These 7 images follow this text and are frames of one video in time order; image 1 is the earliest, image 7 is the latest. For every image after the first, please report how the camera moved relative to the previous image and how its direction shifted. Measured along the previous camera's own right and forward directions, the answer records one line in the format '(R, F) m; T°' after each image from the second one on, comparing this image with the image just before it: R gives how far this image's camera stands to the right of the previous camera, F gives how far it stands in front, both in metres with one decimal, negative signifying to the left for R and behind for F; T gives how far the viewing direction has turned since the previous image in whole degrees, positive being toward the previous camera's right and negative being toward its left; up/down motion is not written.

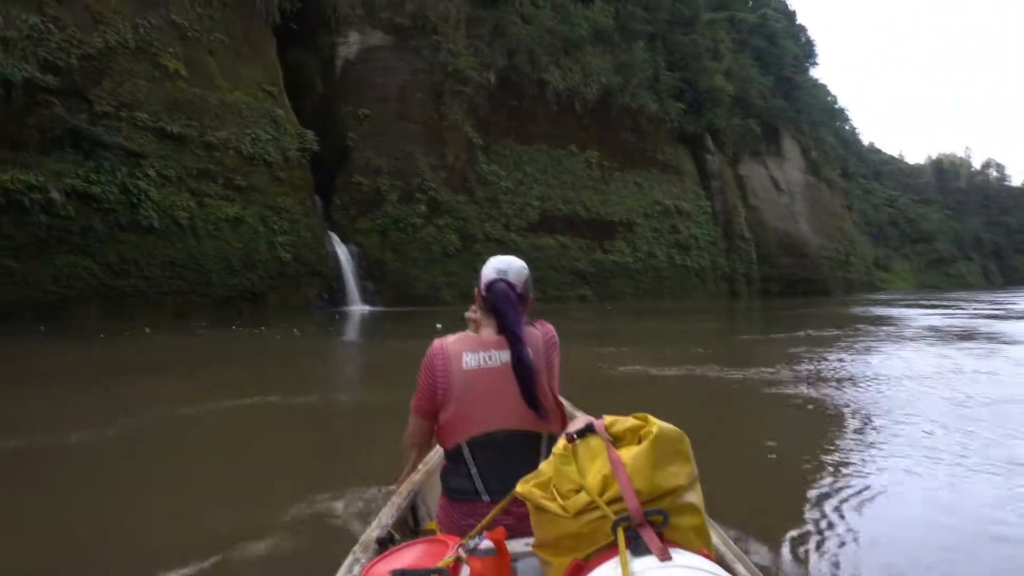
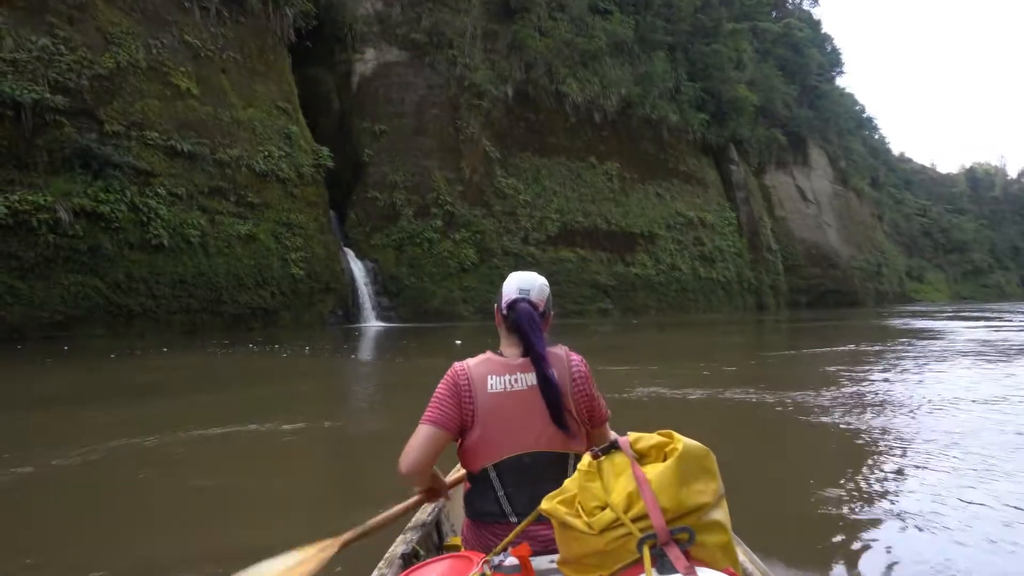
(+0.2, +0.4) m; -2°
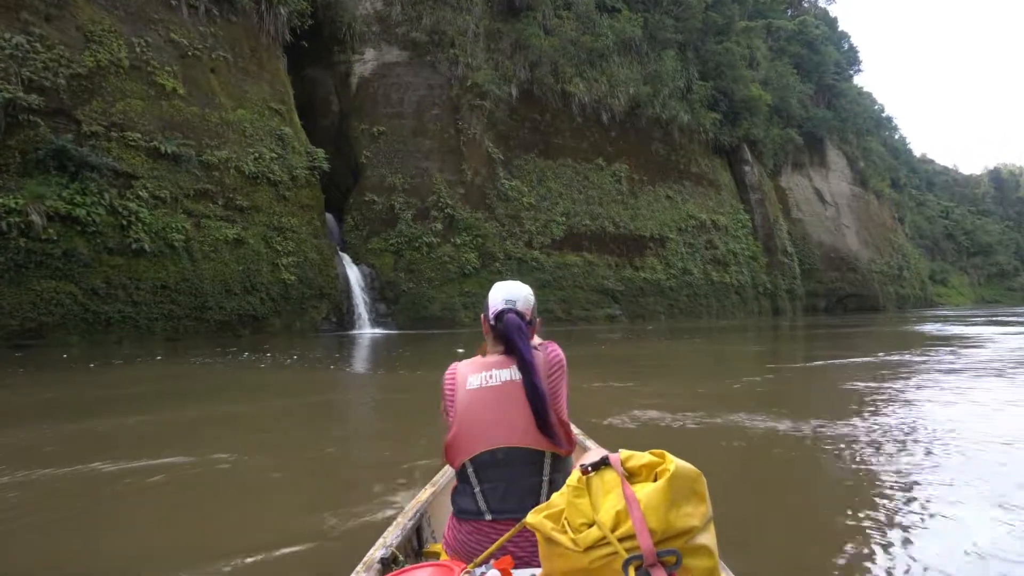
(+0.4, +0.6) m; -1°
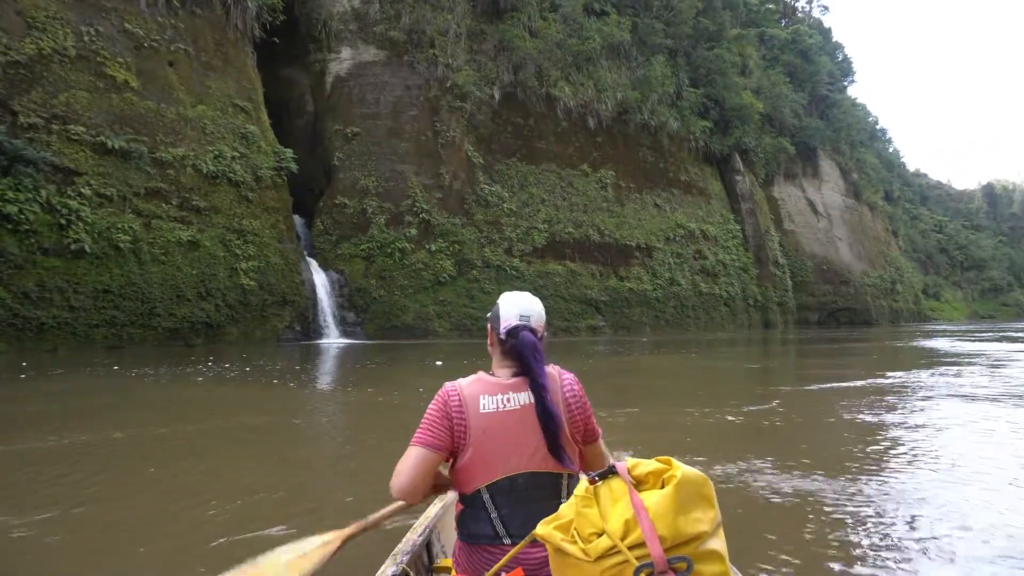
(+0.4, +0.8) m; 0°
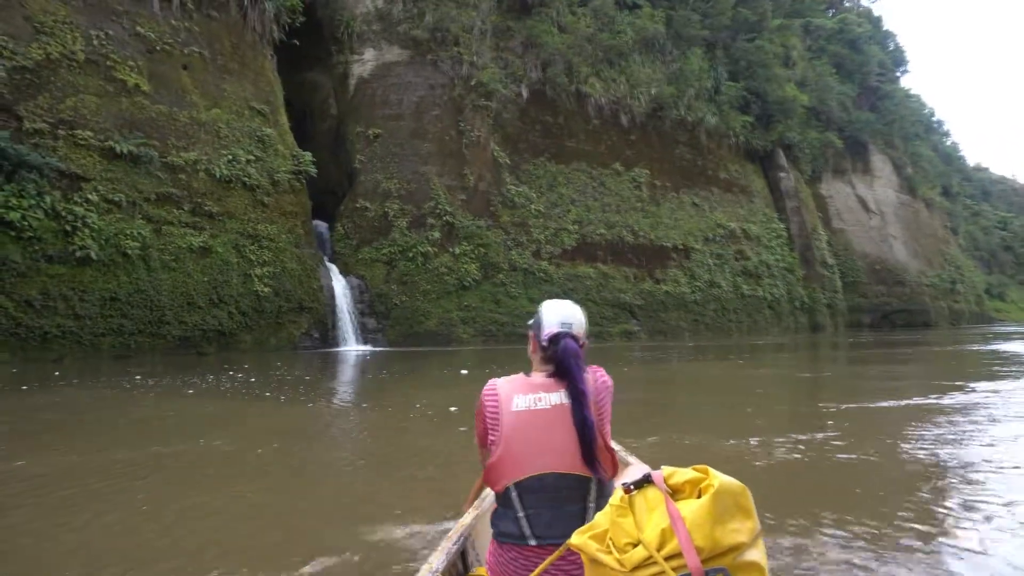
(+0.4, +0.7) m; -4°
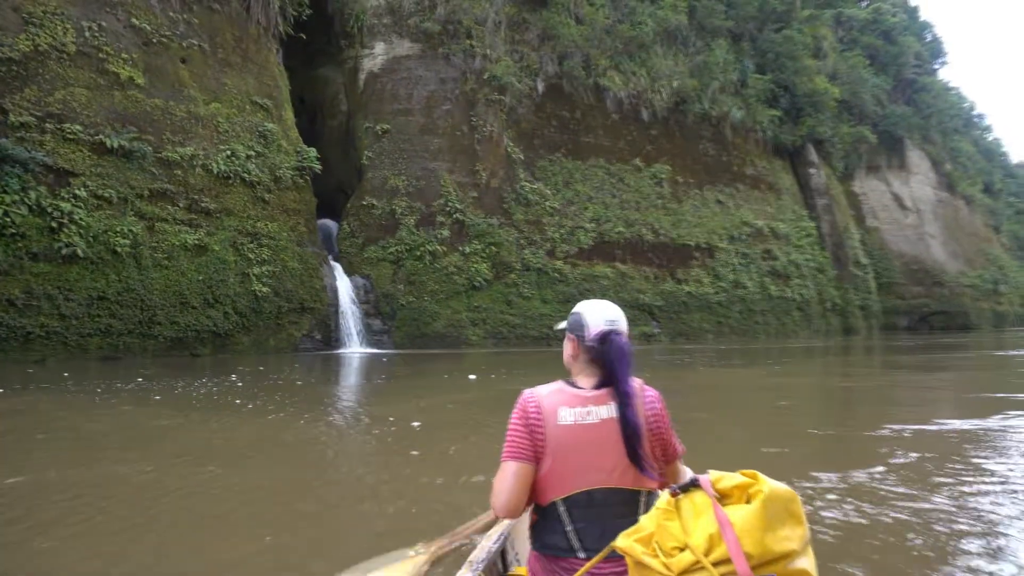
(+0.4, +0.7) m; -2°
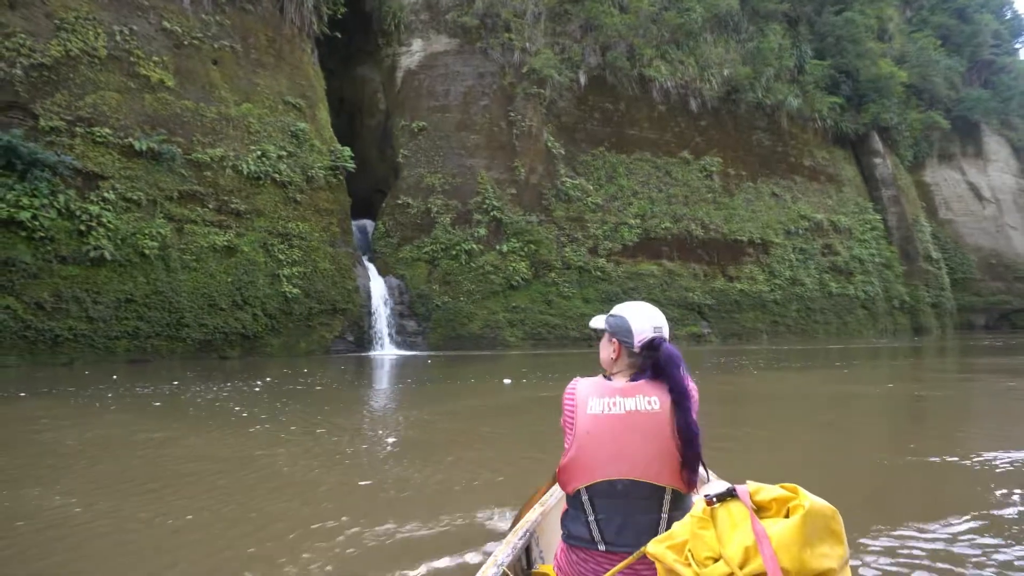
(+0.4, +0.5) m; -5°
